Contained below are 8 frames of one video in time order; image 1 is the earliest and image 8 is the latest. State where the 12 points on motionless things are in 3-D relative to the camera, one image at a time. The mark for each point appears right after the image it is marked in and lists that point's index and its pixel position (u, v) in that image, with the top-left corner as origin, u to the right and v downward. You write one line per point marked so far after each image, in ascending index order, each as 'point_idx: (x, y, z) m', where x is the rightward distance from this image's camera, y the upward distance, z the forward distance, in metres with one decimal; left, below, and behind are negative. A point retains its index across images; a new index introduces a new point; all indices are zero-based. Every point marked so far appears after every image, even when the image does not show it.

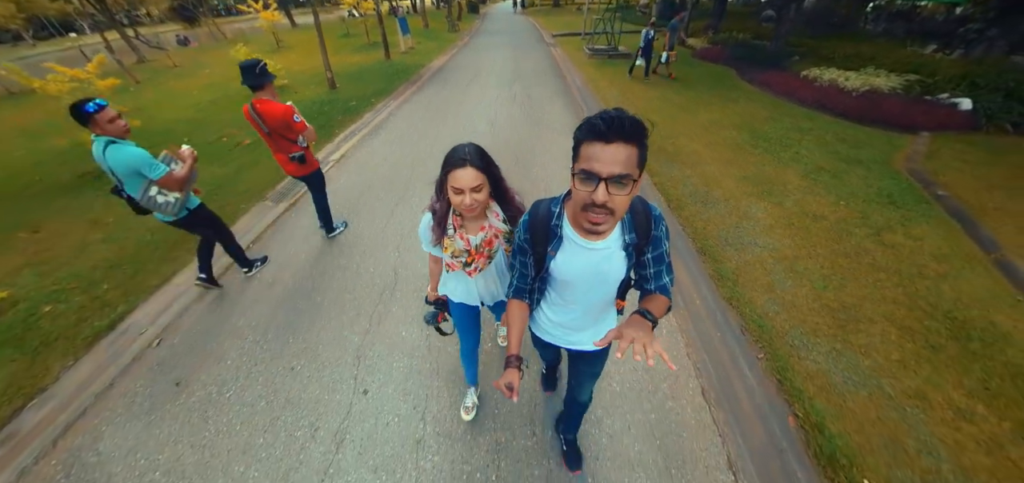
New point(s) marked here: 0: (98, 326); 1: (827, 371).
0: (-3.6, -0.8, +2.7) m
1: (+2.2, -0.9, +2.2) m
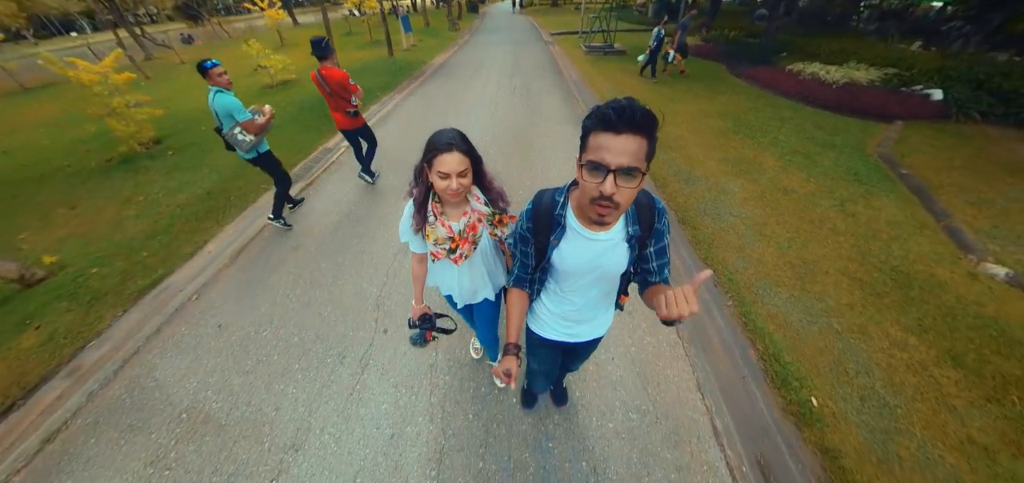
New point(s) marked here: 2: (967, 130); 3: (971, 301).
0: (-3.6, -0.4, +3.0) m
1: (+2.2, -0.6, +2.5) m
2: (+7.9, +1.9, +5.3) m
3: (+3.7, -0.5, +2.5) m
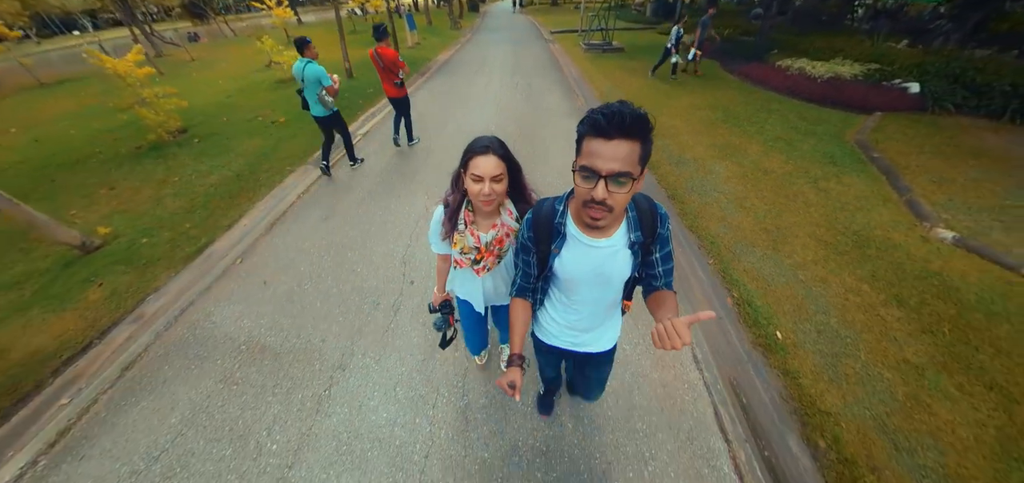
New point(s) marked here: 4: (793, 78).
0: (-3.5, -0.1, +3.3) m
1: (+2.3, -0.2, +2.8) m
2: (+7.9, +2.2, +5.7) m
3: (+3.8, -0.2, +2.9) m
4: (+6.7, +3.9, +7.3) m
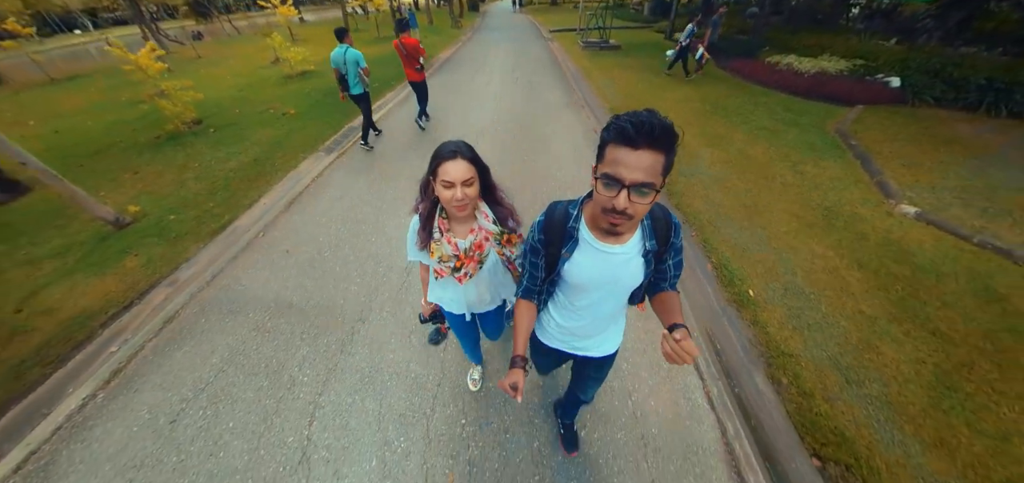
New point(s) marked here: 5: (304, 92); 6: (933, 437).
0: (-3.5, +0.2, +3.6) m
1: (+2.3, 0.0, +3.1) m
2: (+7.9, +2.5, +6.0) m
3: (+3.8, +0.1, +3.1) m
4: (+6.7, +4.2, +7.6) m
5: (-5.2, +3.7, +7.6) m
6: (+2.6, -1.2, +1.9) m
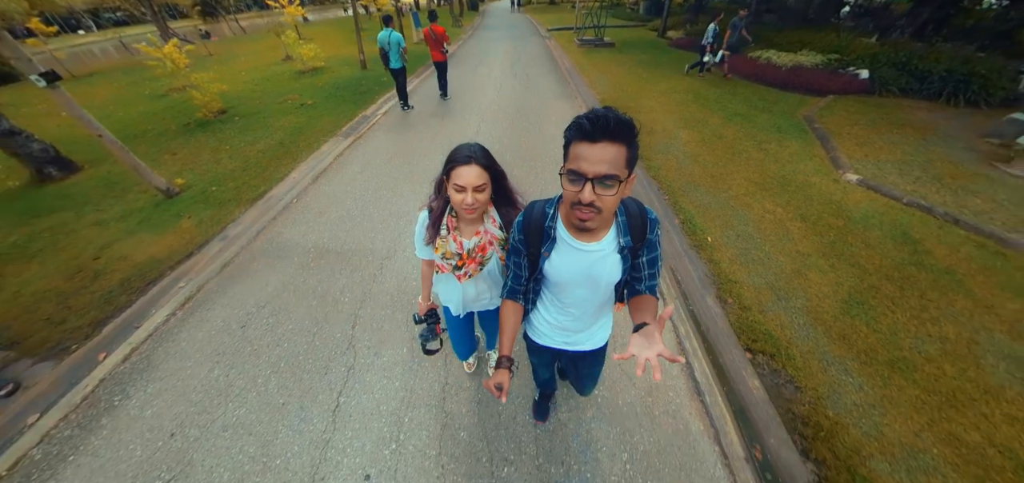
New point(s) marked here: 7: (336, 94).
0: (-3.5, +0.6, +4.1) m
1: (+2.3, +0.5, +3.7) m
2: (+7.9, +3.0, +6.5) m
3: (+3.8, +0.6, +3.7) m
4: (+6.7, +4.6, +8.1) m
5: (-5.2, +4.2, +8.1) m
6: (+2.6, -0.7, +2.4) m
7: (-4.4, +3.7, +7.6) m
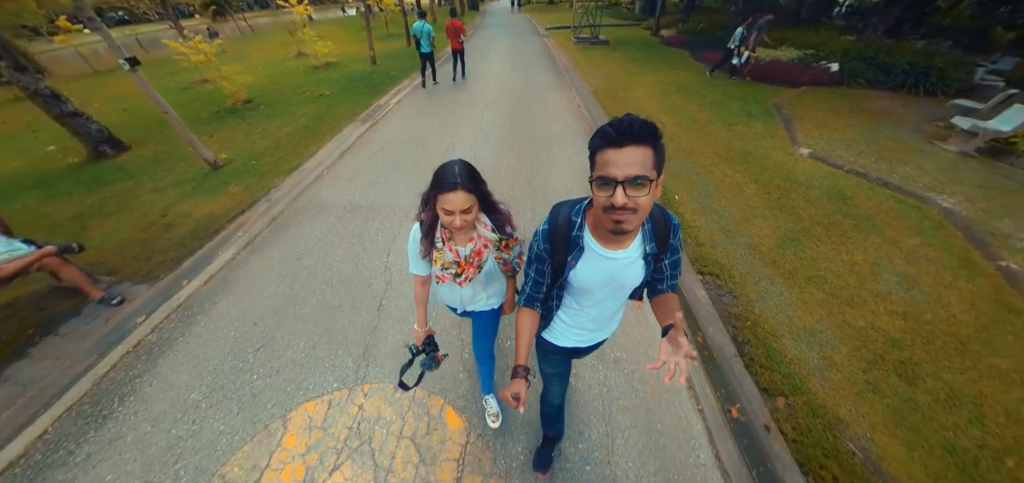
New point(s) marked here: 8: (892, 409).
0: (-3.5, +1.2, +4.7) m
1: (+2.3, +1.0, +4.3) m
2: (+7.9, +3.5, +7.2) m
3: (+3.8, +1.1, +4.3) m
4: (+6.6, +5.2, +8.8) m
5: (-5.2, +4.7, +8.8) m
6: (+2.6, -0.2, +3.0) m
7: (-4.4, +4.2, +8.2) m
8: (+2.6, -1.1, +2.1) m
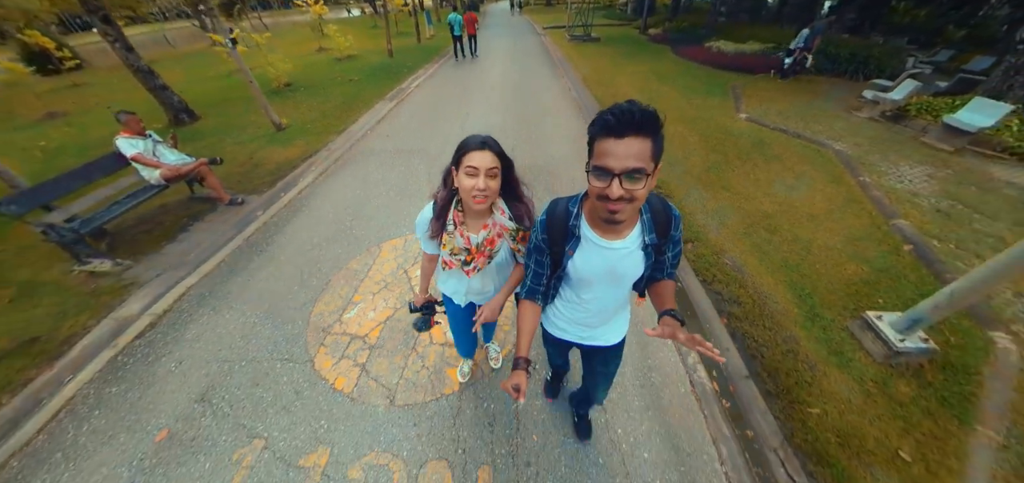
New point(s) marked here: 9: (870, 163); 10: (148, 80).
0: (-3.4, +2.2, +6.0) m
1: (+2.3, +2.1, +5.6) m
2: (+8.0, +4.5, +8.5) m
3: (+3.9, +2.2, +5.6) m
4: (+6.7, +6.2, +10.1) m
5: (-5.2, +5.7, +10.0) m
6: (+2.6, +0.9, +4.3) m
7: (-4.3, +5.2, +9.5) m
8: (+2.6, 0.0, +3.3) m
9: (+5.4, +1.2, +4.6) m
10: (-7.4, +3.3, +6.2) m
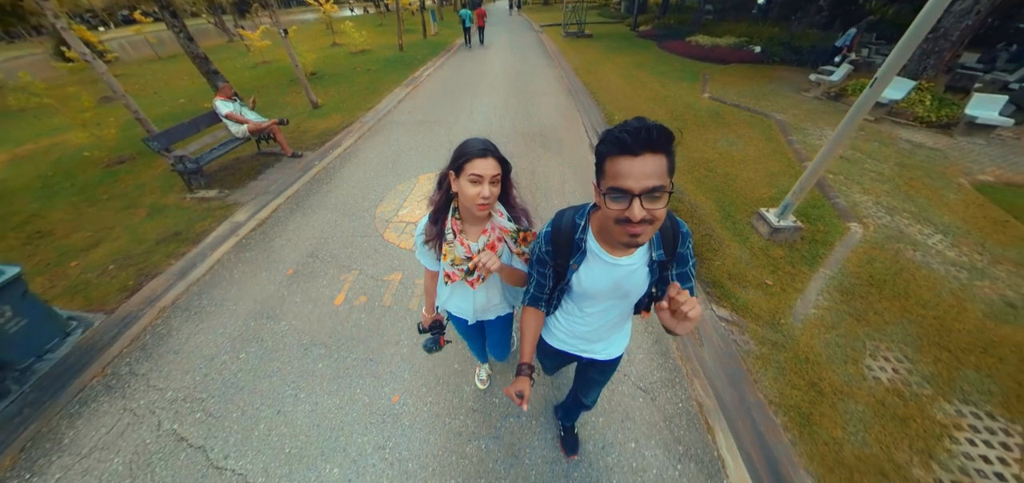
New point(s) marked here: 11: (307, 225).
0: (-3.4, +3.2, +7.1) m
1: (+2.4, +3.1, +6.7) m
2: (+8.0, +5.5, +9.6) m
3: (+3.9, +3.1, +6.7) m
4: (+6.7, +7.1, +11.2) m
5: (-5.2, +6.6, +11.1) m
6: (+2.6, +1.9, +5.4) m
7: (-4.3, +6.2, +10.6) m
8: (+2.7, +0.9, +4.5) m
9: (+5.4, +2.1, +5.7) m
10: (-7.4, +4.2, +7.3) m
11: (-2.5, +0.2, +3.7) m
